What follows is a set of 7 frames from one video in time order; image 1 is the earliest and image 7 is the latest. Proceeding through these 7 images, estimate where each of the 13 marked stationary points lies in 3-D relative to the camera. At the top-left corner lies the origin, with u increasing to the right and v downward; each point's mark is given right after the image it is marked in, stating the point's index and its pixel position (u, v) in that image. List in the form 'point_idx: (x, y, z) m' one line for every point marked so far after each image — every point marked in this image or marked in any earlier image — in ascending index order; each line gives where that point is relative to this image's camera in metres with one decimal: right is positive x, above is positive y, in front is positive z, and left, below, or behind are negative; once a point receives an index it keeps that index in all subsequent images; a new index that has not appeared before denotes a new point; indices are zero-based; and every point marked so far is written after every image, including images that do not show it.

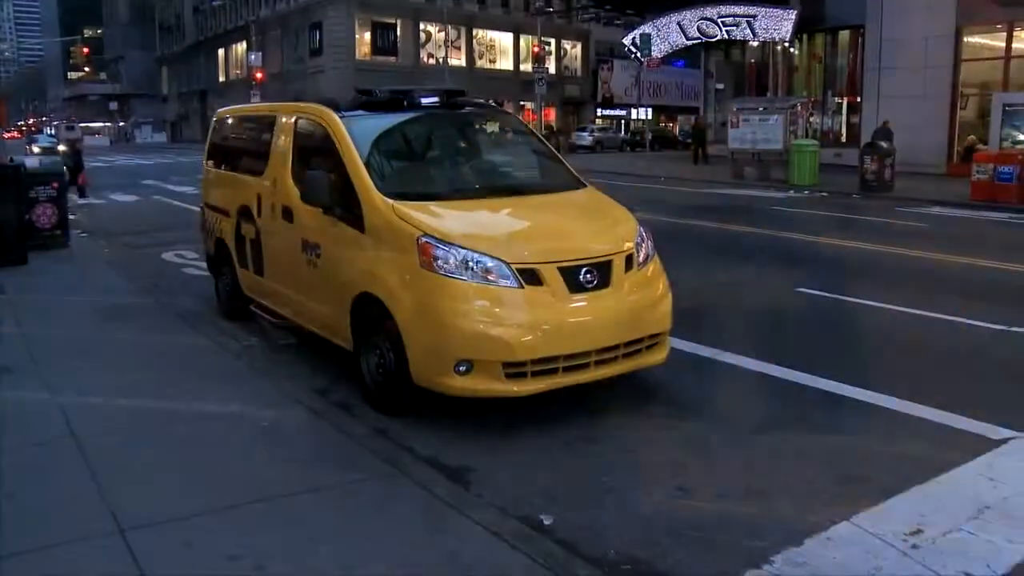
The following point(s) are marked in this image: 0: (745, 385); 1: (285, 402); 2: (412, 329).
0: (+1.8, -0.7, +7.1) m
1: (-1.6, -0.8, +6.6) m
2: (-0.7, -0.3, +6.0) m
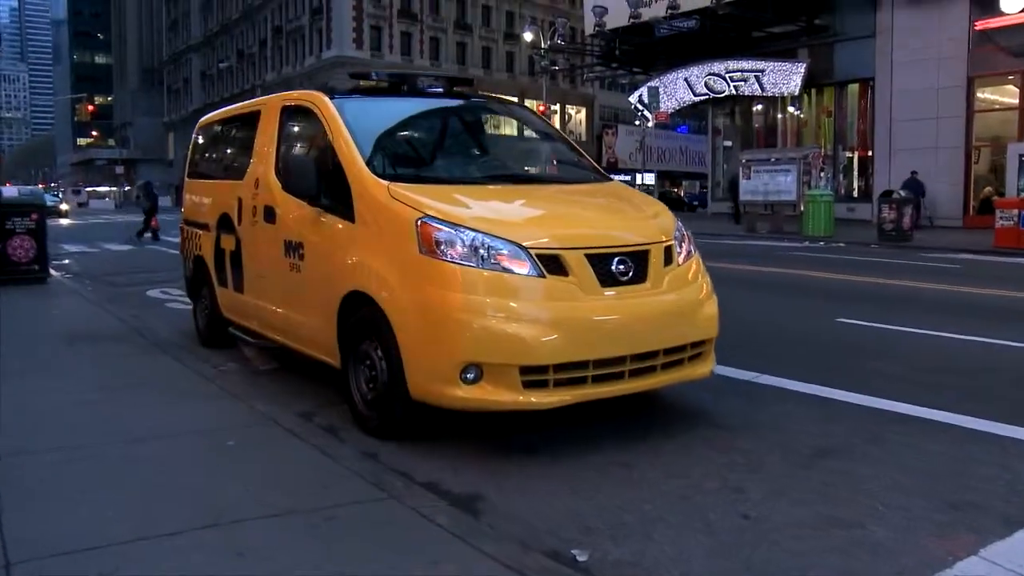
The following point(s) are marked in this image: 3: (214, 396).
0: (+1.9, -0.8, +6.1) m
1: (-1.5, -0.8, +5.6) m
2: (-0.6, -0.2, +5.0) m
3: (-2.0, -0.7, +6.3) m
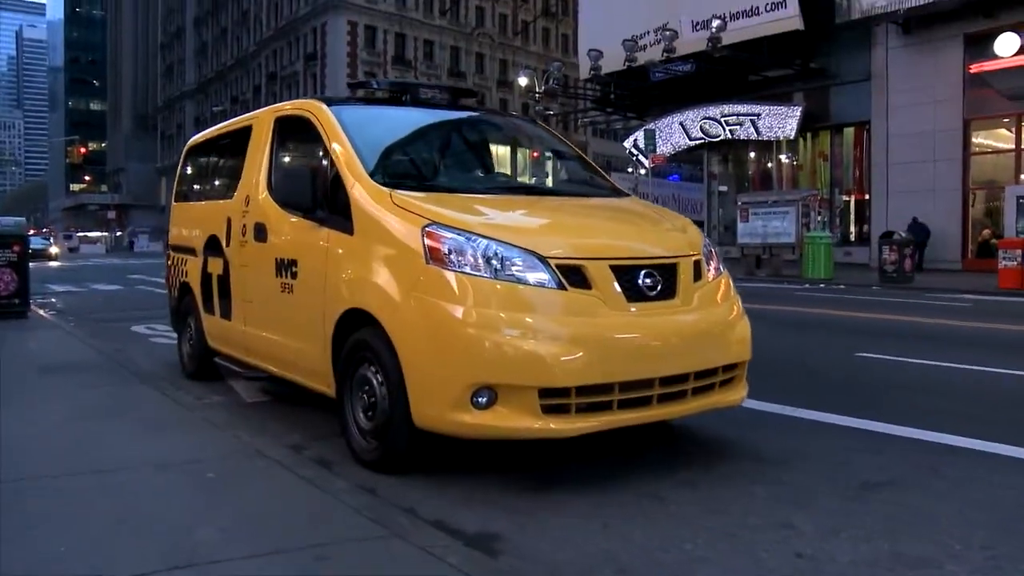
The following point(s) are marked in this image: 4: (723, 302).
0: (+2.0, -0.9, +5.5) m
1: (-1.5, -0.9, +5.0) m
2: (-0.5, -0.3, +4.5) m
3: (-2.0, -0.9, +5.7) m
4: (+1.2, -0.1, +5.0) m
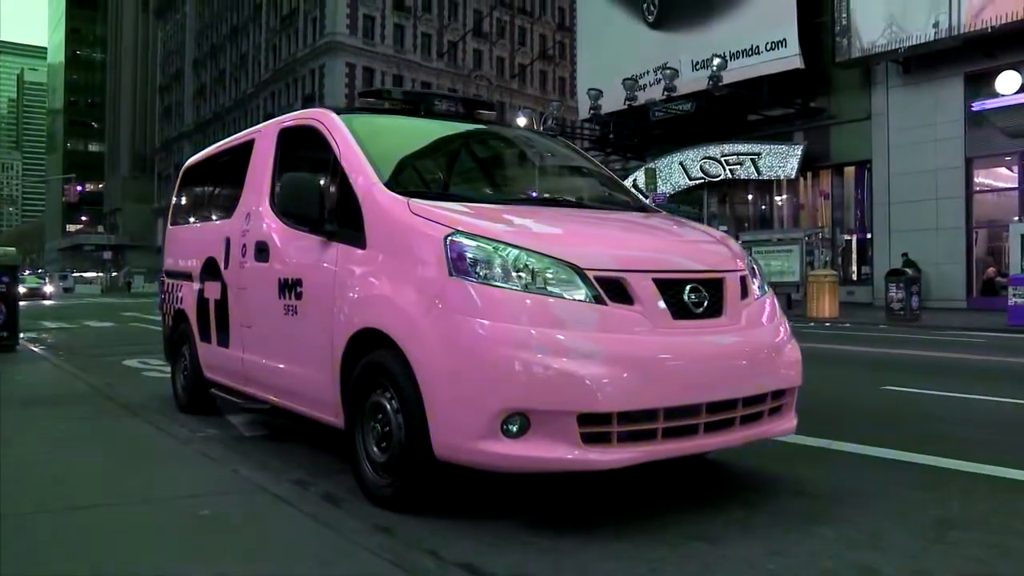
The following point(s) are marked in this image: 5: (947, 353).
0: (+2.1, -1.0, +5.1) m
1: (-1.3, -1.0, +4.5) m
2: (-0.4, -0.4, +4.0) m
3: (-1.8, -1.0, +5.2) m
4: (+1.3, -0.2, +4.6) m
5: (+6.2, -0.9, +13.2) m
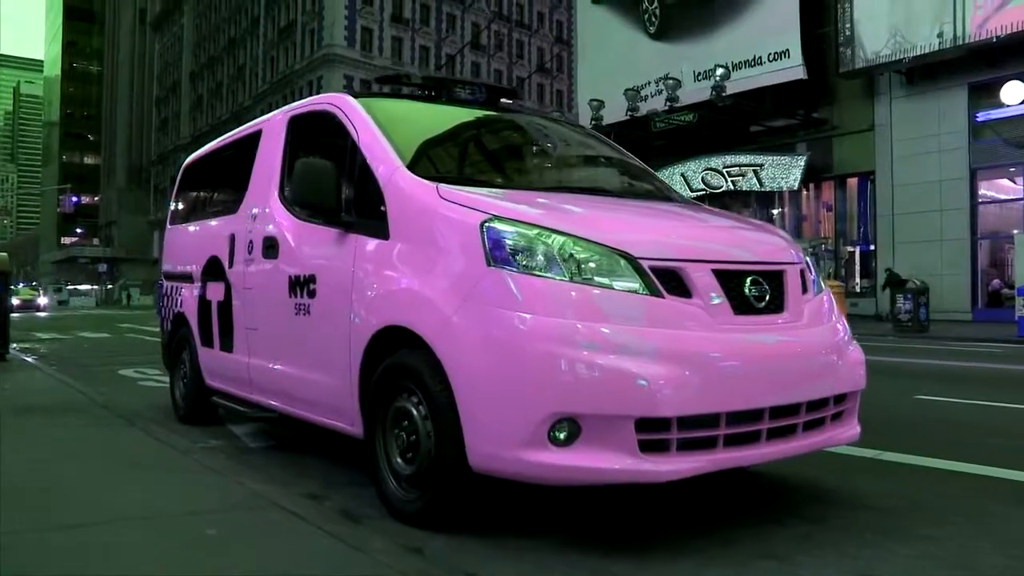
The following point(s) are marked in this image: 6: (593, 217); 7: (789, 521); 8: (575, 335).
0: (+2.3, -1.0, +4.7) m
1: (-1.2, -1.0, +4.1) m
2: (-0.2, -0.3, +3.6) m
3: (-1.7, -1.0, +4.8) m
4: (+1.5, -0.1, +4.2) m
5: (+6.3, -1.0, +12.8) m
6: (+0.3, +0.3, +3.8) m
7: (+1.2, -1.0, +4.0) m
8: (+0.2, -0.2, +3.4) m
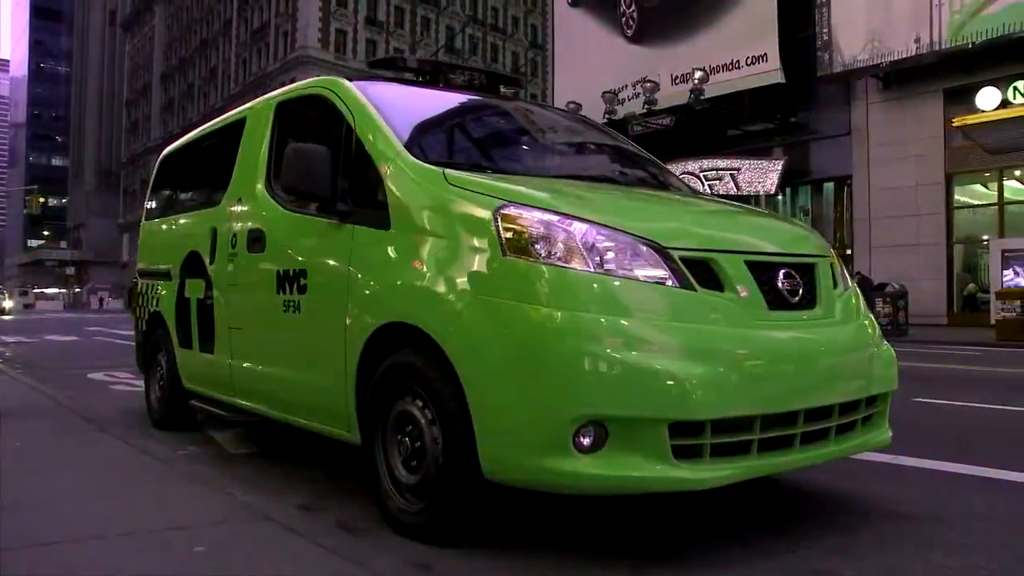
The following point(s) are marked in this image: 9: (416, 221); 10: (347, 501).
0: (+2.3, -1.0, +4.4) m
1: (-1.1, -0.9, +3.8) m
2: (-0.1, -0.3, +3.3) m
3: (-1.6, -0.9, +4.5) m
4: (+1.5, -0.1, +3.9) m
5: (+6.1, -1.1, +12.6) m
6: (+0.4, +0.3, +3.5) m
7: (+1.2, -1.0, +3.7) m
8: (+0.3, -0.1, +3.1) m
9: (-0.4, +0.3, +3.8) m
10: (-0.8, -1.0, +4.1) m
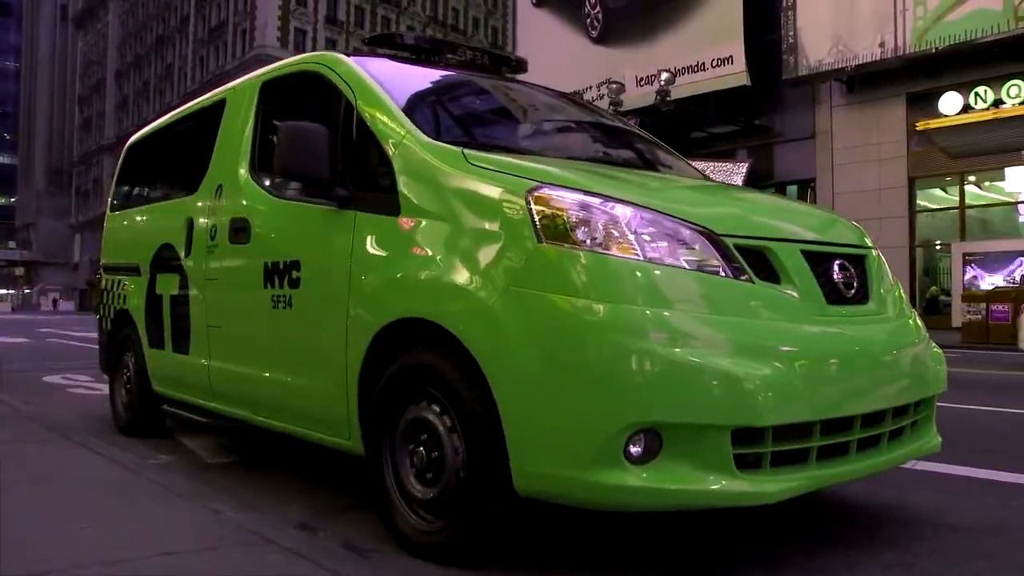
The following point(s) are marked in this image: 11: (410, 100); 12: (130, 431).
0: (+2.4, -1.0, +4.2) m
1: (-1.0, -0.9, +3.4) m
2: (0.0, -0.3, +3.0) m
3: (-1.6, -0.9, +4.0) m
4: (+1.6, -0.1, +3.6) m
5: (+5.8, -1.1, +12.6) m
6: (+0.5, +0.3, +3.2) m
7: (+1.3, -1.0, +3.4) m
8: (+0.4, -0.1, +2.8) m
9: (-0.3, +0.3, +3.4) m
10: (-0.7, -0.9, +3.8) m
11: (-0.4, +0.8, +4.0) m
12: (-2.6, -1.0, +6.2) m
